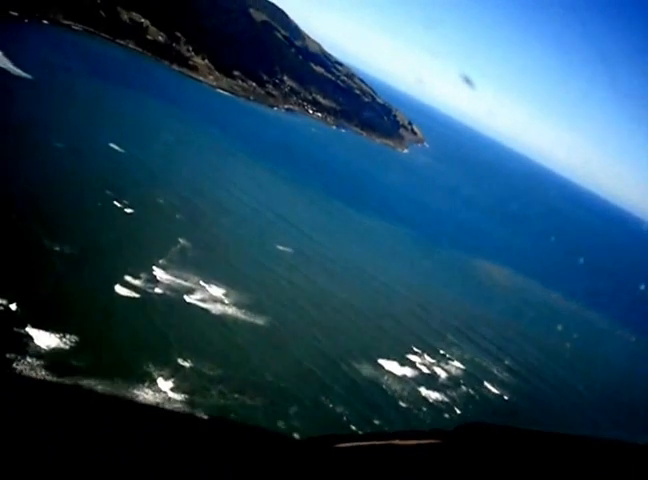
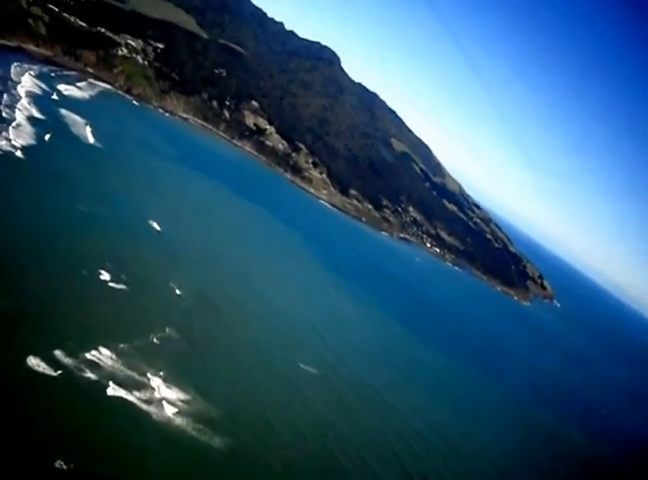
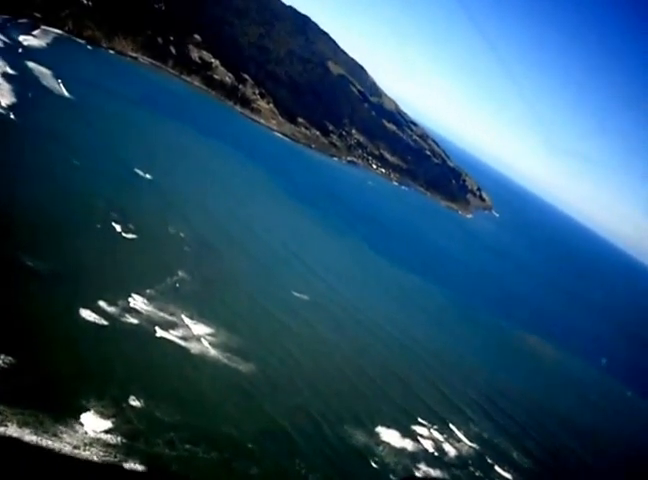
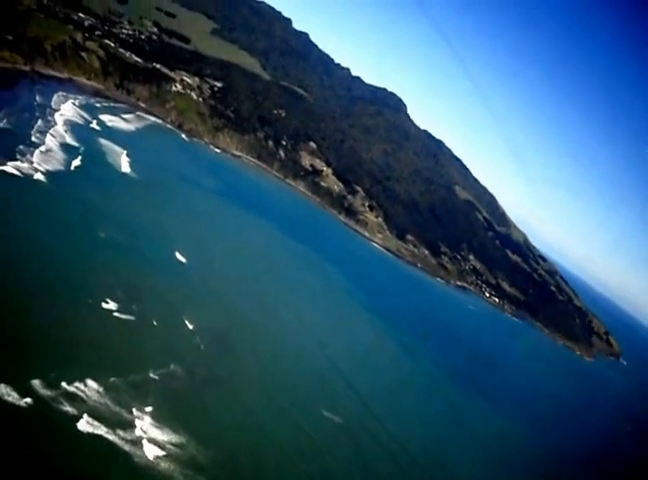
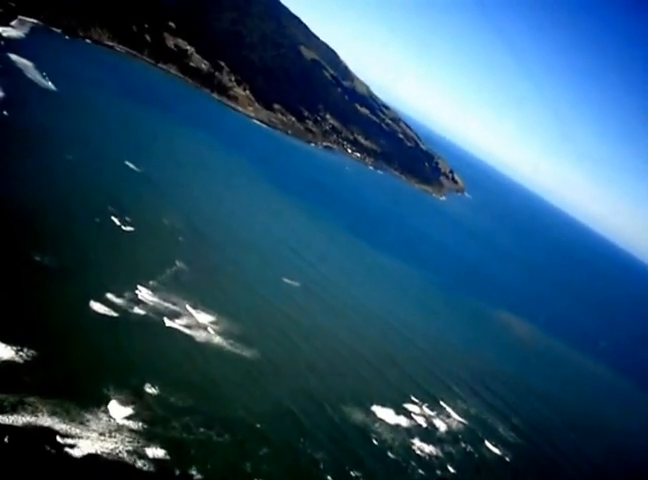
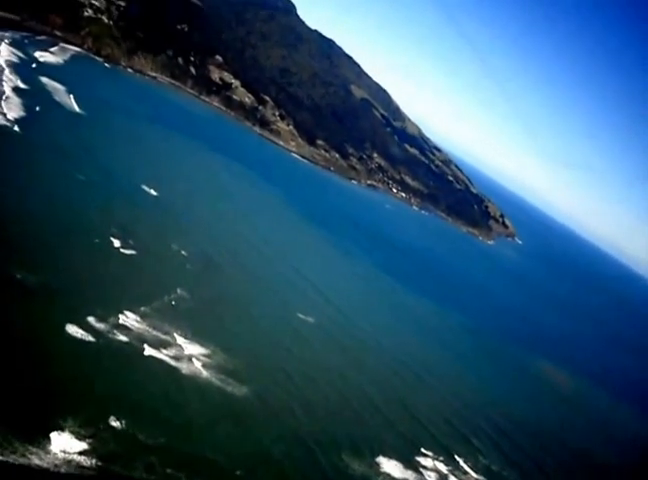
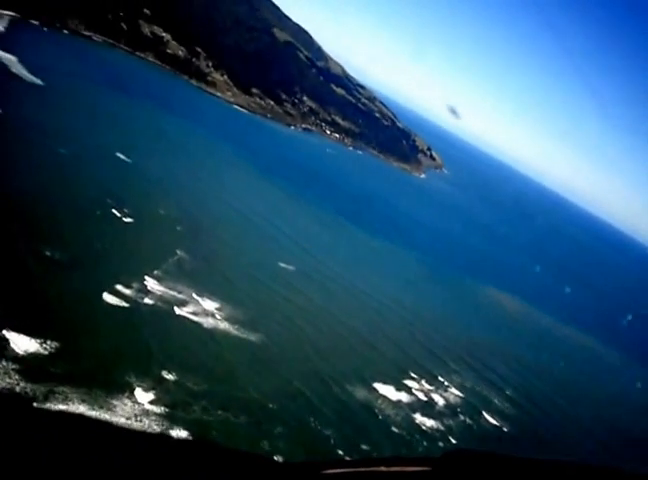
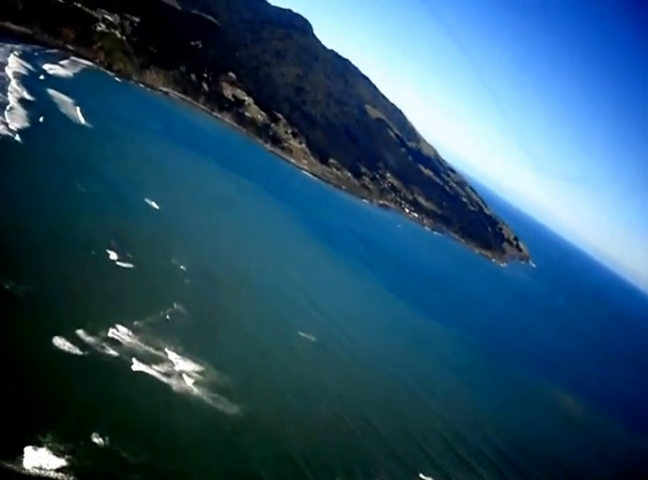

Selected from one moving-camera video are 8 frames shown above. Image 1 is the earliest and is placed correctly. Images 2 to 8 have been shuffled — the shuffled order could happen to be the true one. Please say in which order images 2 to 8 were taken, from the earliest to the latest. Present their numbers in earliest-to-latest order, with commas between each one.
7, 5, 3, 6, 8, 2, 4
